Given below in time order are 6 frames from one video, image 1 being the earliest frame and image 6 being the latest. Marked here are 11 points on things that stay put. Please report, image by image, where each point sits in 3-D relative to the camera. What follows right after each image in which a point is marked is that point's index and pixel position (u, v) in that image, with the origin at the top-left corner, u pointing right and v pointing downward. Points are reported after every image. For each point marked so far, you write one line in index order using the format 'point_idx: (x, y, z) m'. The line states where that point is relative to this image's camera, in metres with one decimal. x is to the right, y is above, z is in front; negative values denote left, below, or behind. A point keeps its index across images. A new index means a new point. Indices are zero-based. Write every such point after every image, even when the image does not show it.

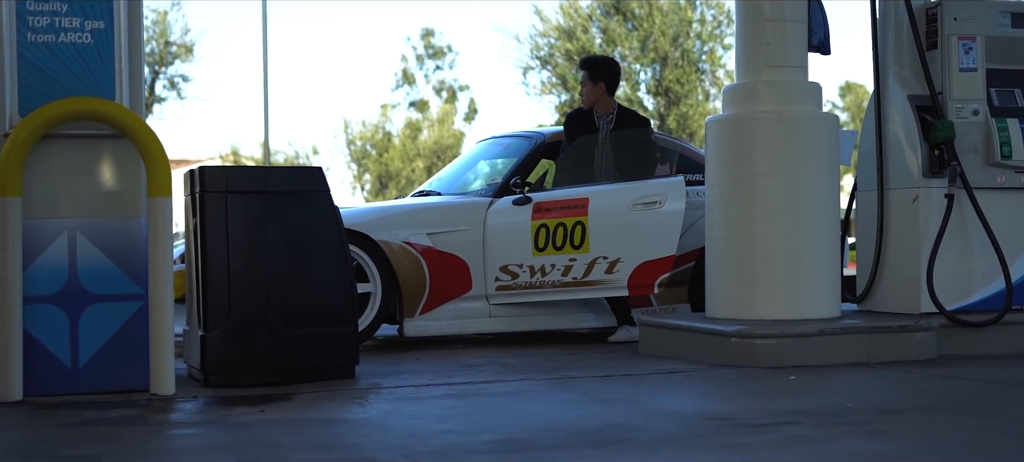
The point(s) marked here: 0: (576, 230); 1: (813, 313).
0: (+0.4, 0.0, +6.8) m
1: (+1.7, -0.4, +5.6) m
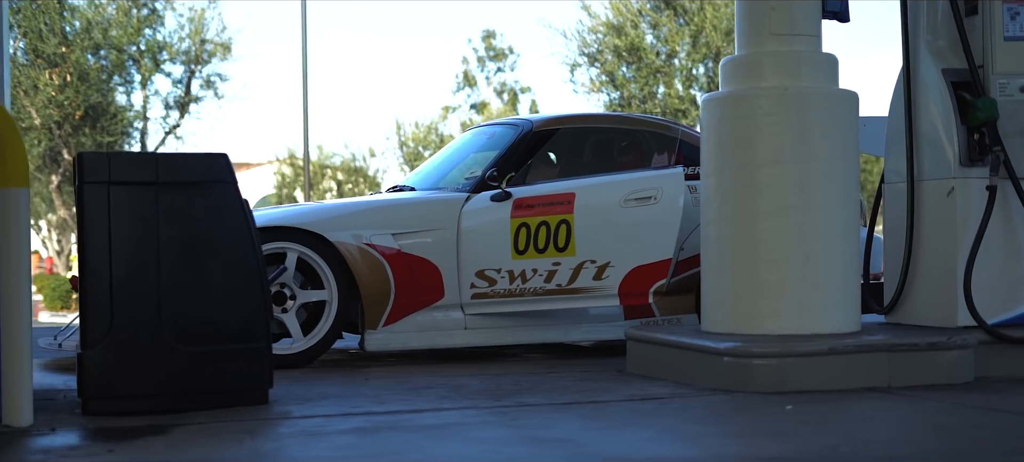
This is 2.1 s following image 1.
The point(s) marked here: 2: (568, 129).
0: (+0.3, 0.0, +6.0) m
1: (+1.5, -0.4, +4.8) m
2: (+0.5, +0.7, +6.6) m
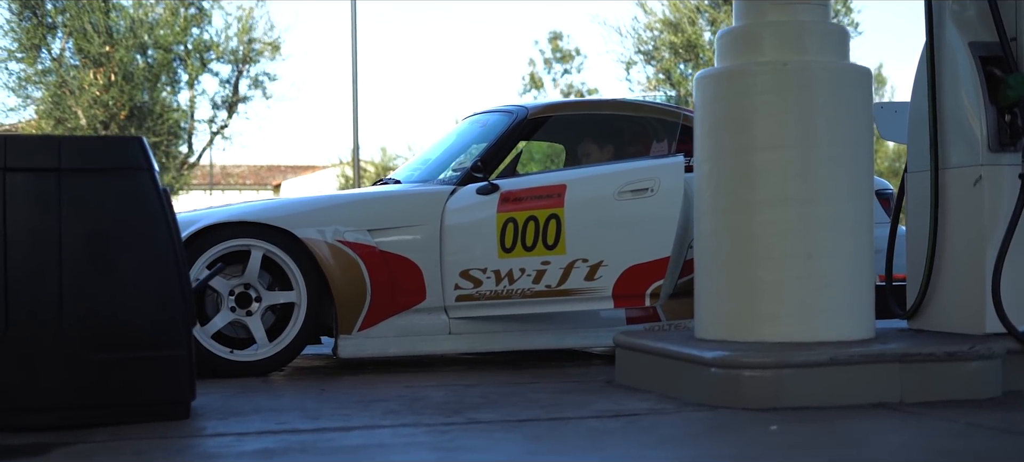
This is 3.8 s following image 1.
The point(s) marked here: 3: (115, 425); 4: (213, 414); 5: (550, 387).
0: (+0.2, 0.0, +5.5) m
1: (+1.3, -0.4, +4.2) m
2: (+0.5, +0.7, +6.1) m
3: (-1.3, -0.6, +3.3) m
4: (-1.1, -0.7, +3.6) m
5: (+0.2, -0.7, +4.6) m
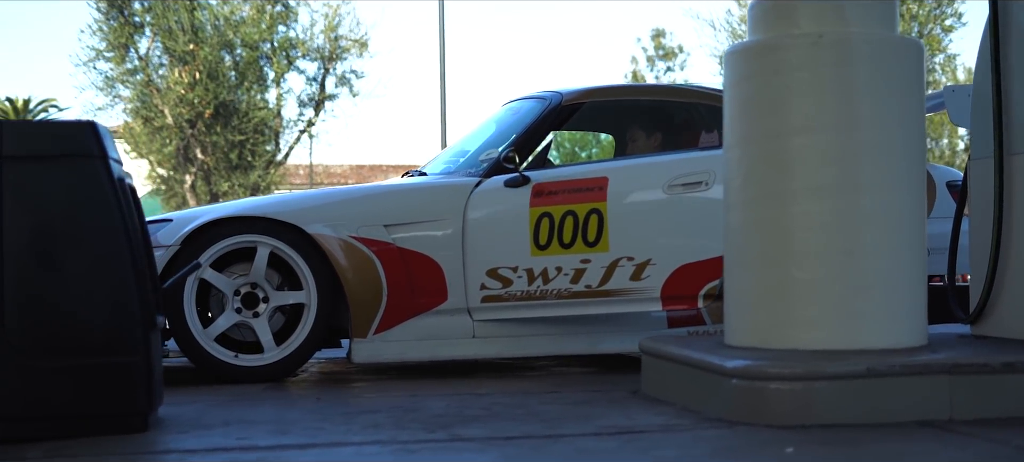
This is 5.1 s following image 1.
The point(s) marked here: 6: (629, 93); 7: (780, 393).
0: (+0.4, 0.0, +5.1) m
1: (+1.3, -0.4, +3.7) m
2: (+0.6, +0.7, +5.7) m
3: (-1.4, -0.6, +3.1) m
4: (-1.1, -0.7, +3.3) m
5: (+0.2, -0.7, +4.2) m
6: (+0.6, +0.8, +5.7) m
7: (+0.9, -0.6, +3.4) m
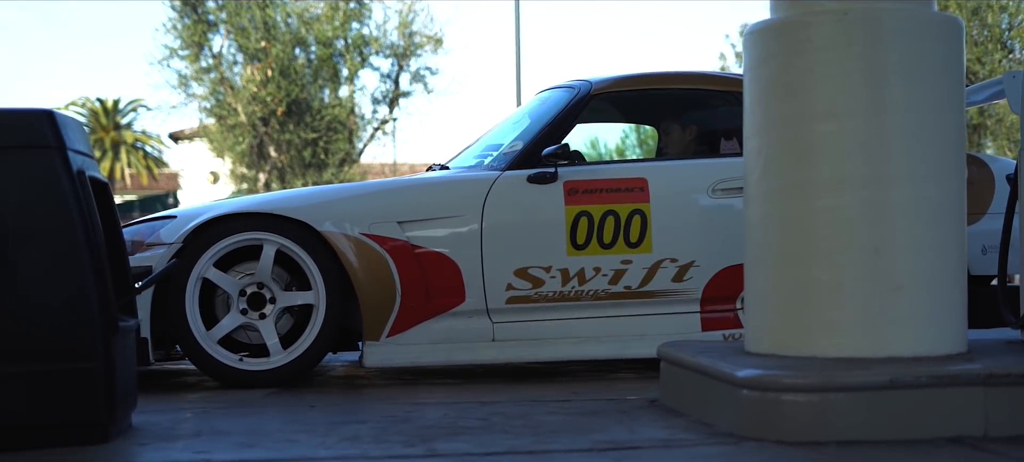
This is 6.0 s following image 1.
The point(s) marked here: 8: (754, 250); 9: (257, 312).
0: (+0.5, +0.1, +4.8) m
1: (+1.3, -0.4, +3.4) m
2: (+0.8, +0.7, +5.4) m
3: (-1.5, -0.6, +3.0) m
4: (-1.2, -0.7, +3.2) m
5: (+0.2, -0.7, +3.9) m
6: (+0.8, +0.8, +5.3) m
7: (+0.9, -0.5, +3.1) m
8: (+0.9, -0.1, +3.7) m
9: (-1.2, -0.4, +4.6) m
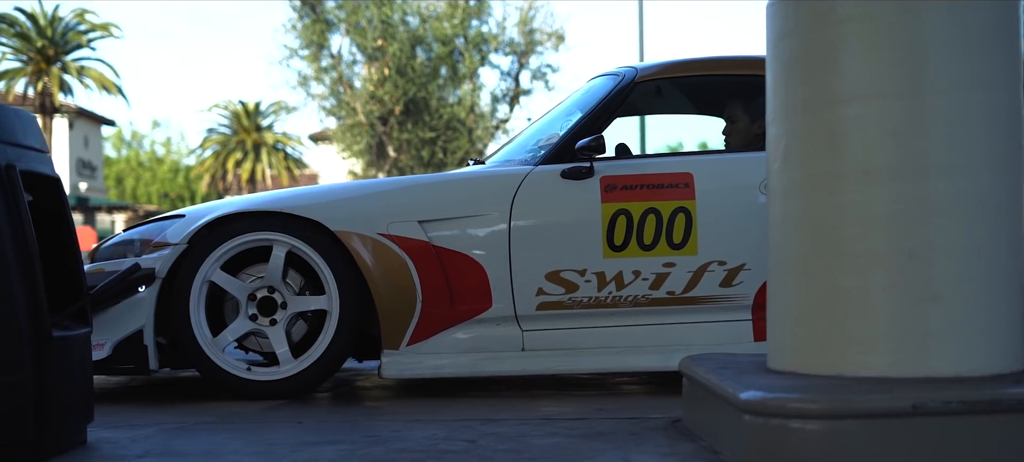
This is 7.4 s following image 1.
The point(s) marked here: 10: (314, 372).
0: (+0.6, +0.1, +4.4) m
1: (+1.2, -0.4, +2.8) m
2: (+1.0, +0.7, +4.9) m
3: (-1.6, -0.7, +2.8) m
4: (-1.2, -0.7, +3.0) m
5: (+0.3, -0.7, +3.5) m
6: (+0.9, +0.8, +4.9) m
7: (+0.7, -0.5, +2.6) m
8: (+0.8, -0.1, +3.2) m
9: (-1.1, -0.4, +4.3) m
10: (-0.9, -0.6, +4.3) m
